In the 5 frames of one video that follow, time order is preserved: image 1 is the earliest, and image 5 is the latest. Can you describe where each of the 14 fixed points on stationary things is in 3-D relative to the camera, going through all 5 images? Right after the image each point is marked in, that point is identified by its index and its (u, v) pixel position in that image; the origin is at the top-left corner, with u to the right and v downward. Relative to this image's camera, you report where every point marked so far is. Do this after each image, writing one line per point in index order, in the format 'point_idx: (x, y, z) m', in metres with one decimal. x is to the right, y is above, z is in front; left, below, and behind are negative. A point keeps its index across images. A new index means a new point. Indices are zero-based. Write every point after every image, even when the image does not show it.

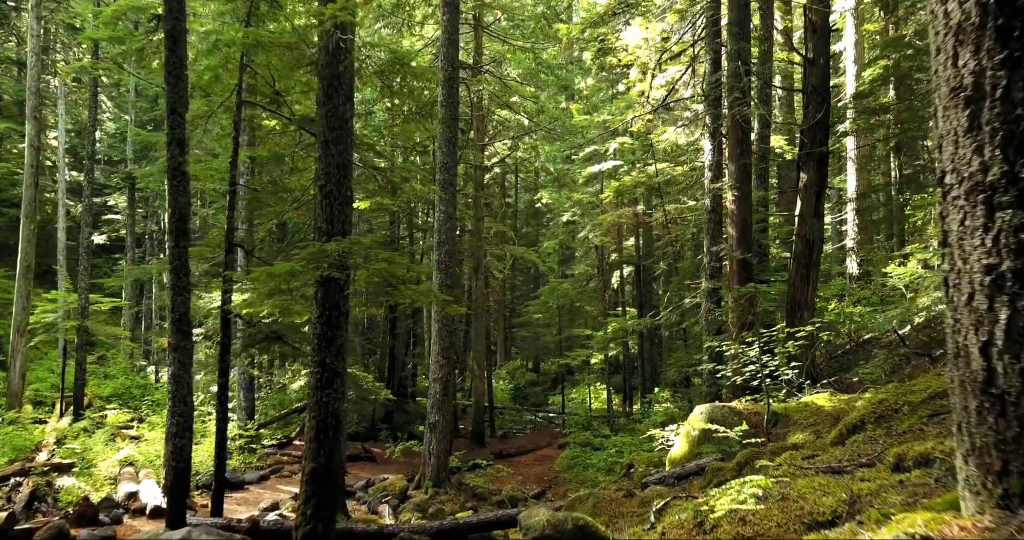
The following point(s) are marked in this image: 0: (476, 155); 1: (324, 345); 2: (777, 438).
0: (-0.8, +2.8, +17.9) m
1: (-1.5, -0.6, +5.7) m
2: (+2.3, -1.5, +6.4) m
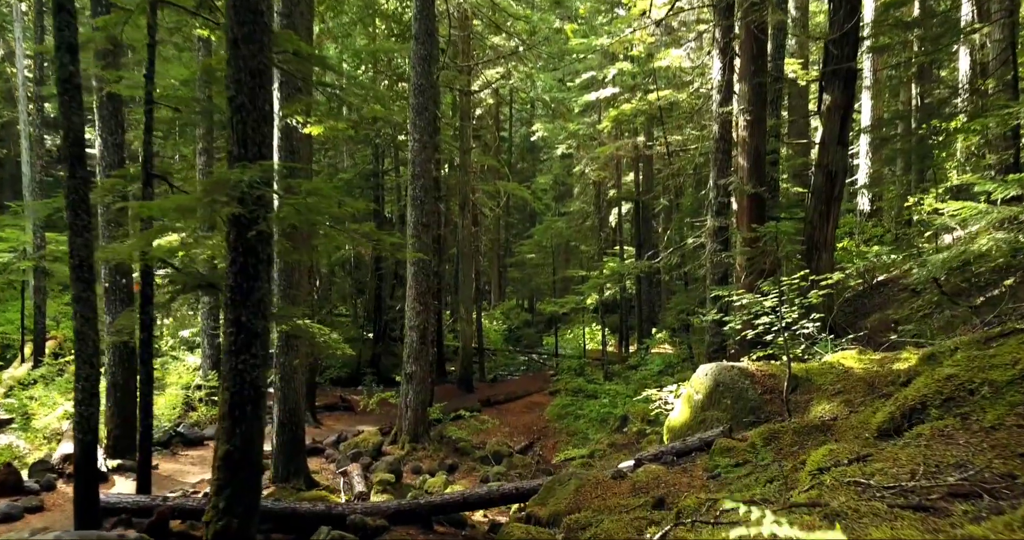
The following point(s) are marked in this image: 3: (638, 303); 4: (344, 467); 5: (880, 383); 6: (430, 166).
0: (-1.1, +4.3, +16.5) m
1: (-1.7, -0.2, +4.6) m
2: (+2.1, -1.0, +5.3) m
3: (+3.3, -0.9, +19.2) m
4: (-2.2, -2.6, +9.7) m
5: (+2.6, -0.8, +5.1) m
6: (-1.2, +1.6, +11.1) m
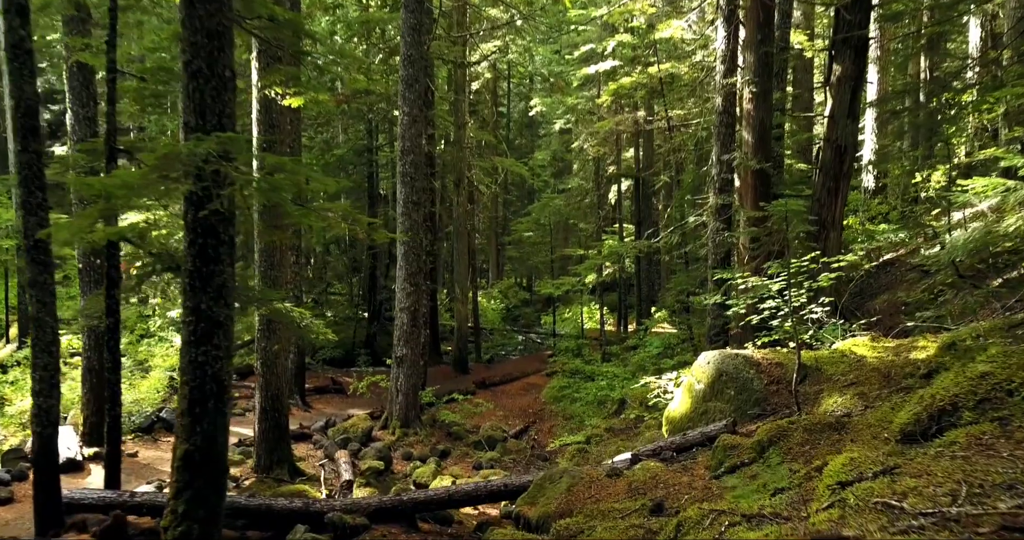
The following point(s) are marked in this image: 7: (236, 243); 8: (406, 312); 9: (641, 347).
0: (-1.2, +4.7, +15.9) m
1: (-1.8, -0.1, +4.2) m
2: (+2.0, -0.9, +5.0) m
3: (+3.3, -0.3, +18.8) m
4: (-2.3, -2.4, +9.4) m
5: (+2.5, -0.7, +4.7) m
6: (-1.3, +1.9, +10.7) m
7: (-1.7, +0.2, +4.3) m
8: (-1.5, -0.6, +10.5) m
9: (+2.6, -1.5, +14.7) m
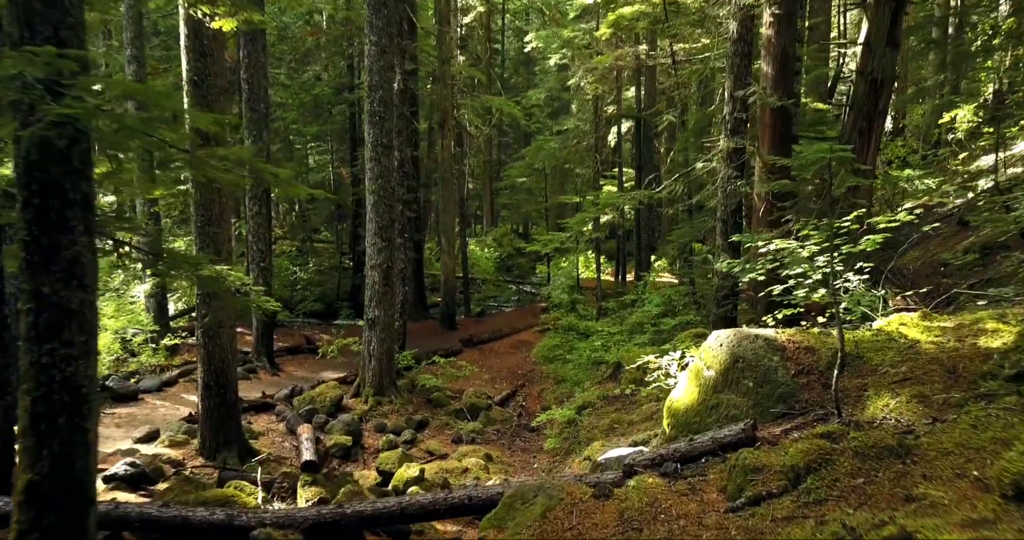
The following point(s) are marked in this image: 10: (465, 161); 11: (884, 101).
0: (-1.4, +5.8, +14.4) m
1: (-2.0, 0.0, +3.1) m
2: (+1.8, -0.7, +3.9) m
3: (+3.0, +1.0, +17.7) m
4: (-2.5, -1.8, +8.5) m
5: (+2.3, -0.5, +3.7) m
6: (-1.5, +2.5, +9.4) m
7: (-1.9, +0.3, +3.2) m
8: (-1.7, 0.0, +9.4) m
9: (+2.4, -0.6, +13.7) m
10: (-1.3, +3.0, +19.8) m
11: (+3.7, +1.7, +7.2) m
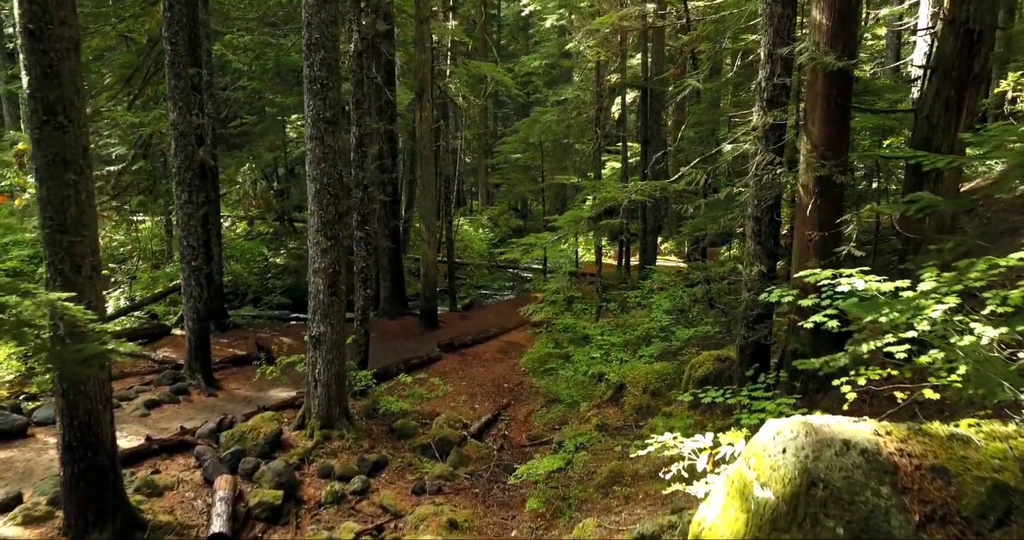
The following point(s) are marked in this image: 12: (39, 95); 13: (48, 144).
0: (-1.6, +5.9, +12.4) m
1: (-2.3, -0.3, +1.3) m
2: (+1.5, -1.0, +2.1) m
3: (+2.8, +1.2, +15.8) m
4: (-2.8, -1.9, +6.7) m
5: (+2.0, -0.8, +1.9) m
6: (-1.8, +2.4, +7.5) m
7: (-2.1, 0.0, +1.4) m
8: (-2.0, 0.0, +7.6) m
9: (+2.2, -0.5, +11.9) m
10: (-1.5, +3.3, +17.9) m
11: (+3.4, +1.5, +5.3) m
12: (-3.1, +1.2, +4.8) m
13: (-3.1, +0.8, +4.9) m
